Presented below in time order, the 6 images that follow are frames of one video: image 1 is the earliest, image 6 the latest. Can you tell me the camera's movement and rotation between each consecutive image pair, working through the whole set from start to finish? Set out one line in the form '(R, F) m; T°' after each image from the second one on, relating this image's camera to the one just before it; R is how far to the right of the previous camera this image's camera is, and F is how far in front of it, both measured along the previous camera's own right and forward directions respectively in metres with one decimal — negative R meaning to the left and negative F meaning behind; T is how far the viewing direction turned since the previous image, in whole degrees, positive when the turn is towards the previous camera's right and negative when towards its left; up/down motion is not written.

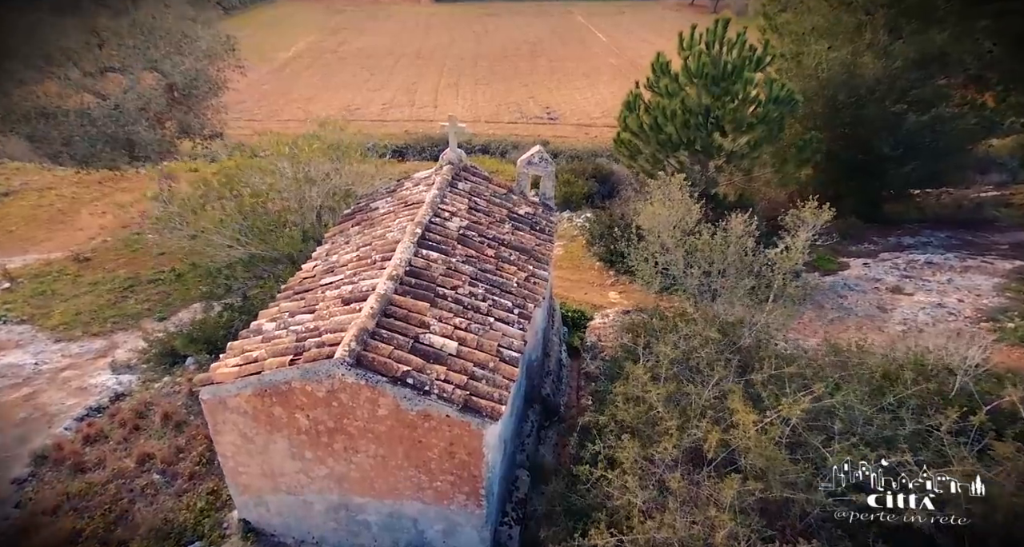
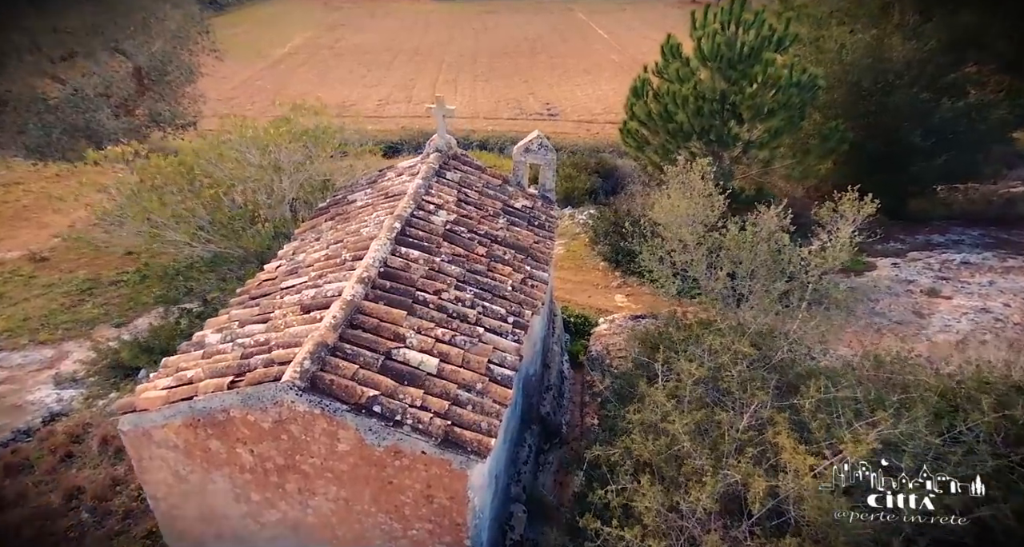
(+0.1, +1.5) m; 0°
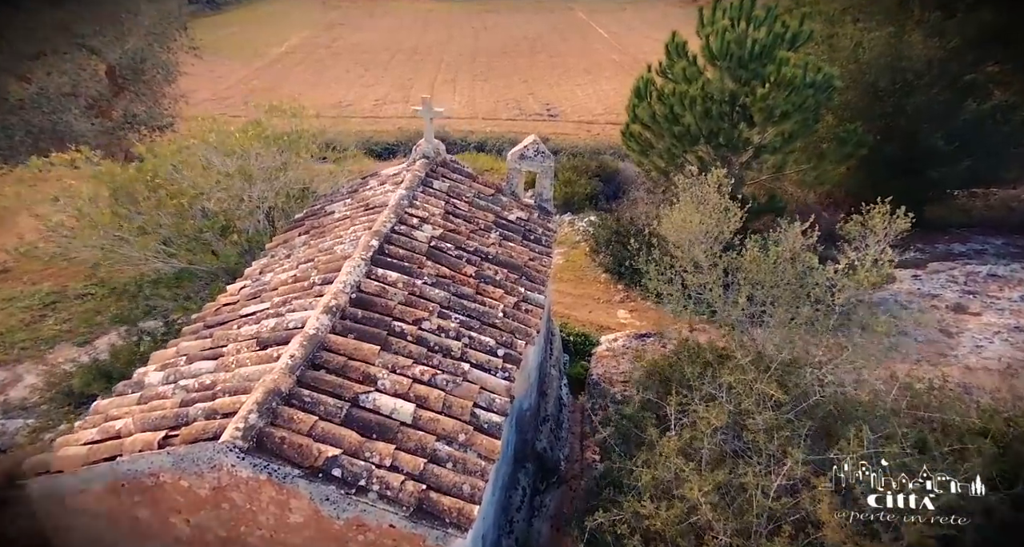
(+0.1, +1.1) m; 0°
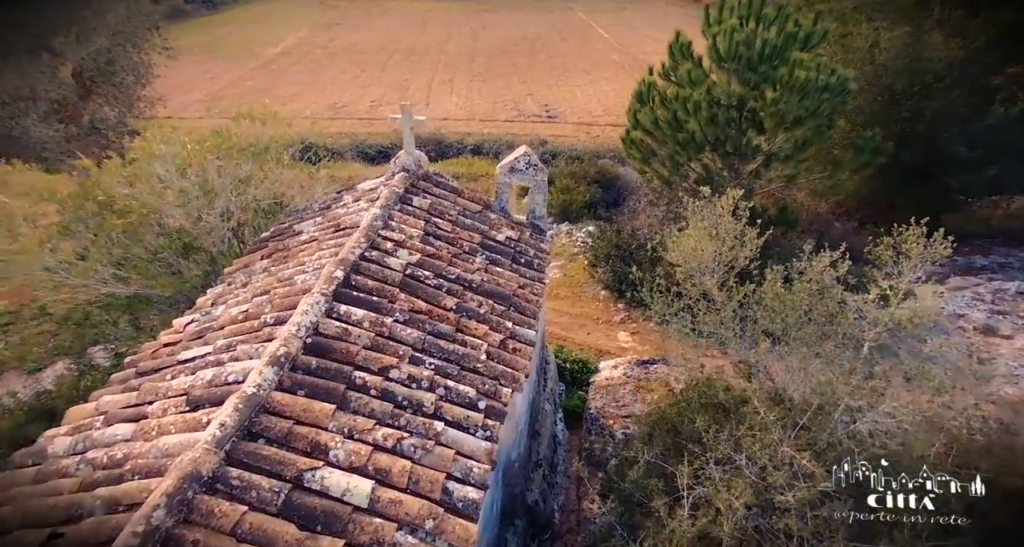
(+0.2, +1.1) m; 0°
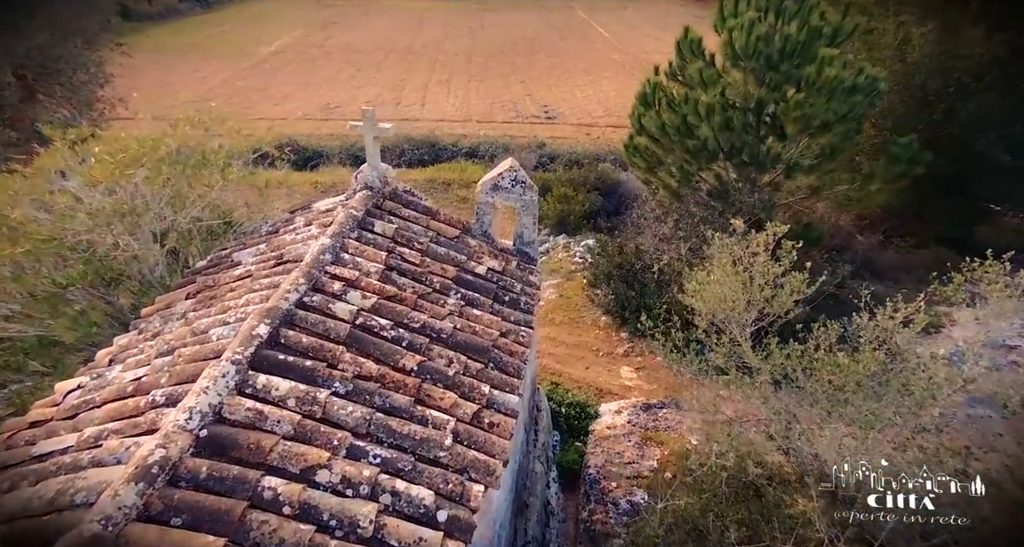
(+0.2, +1.7) m; 0°
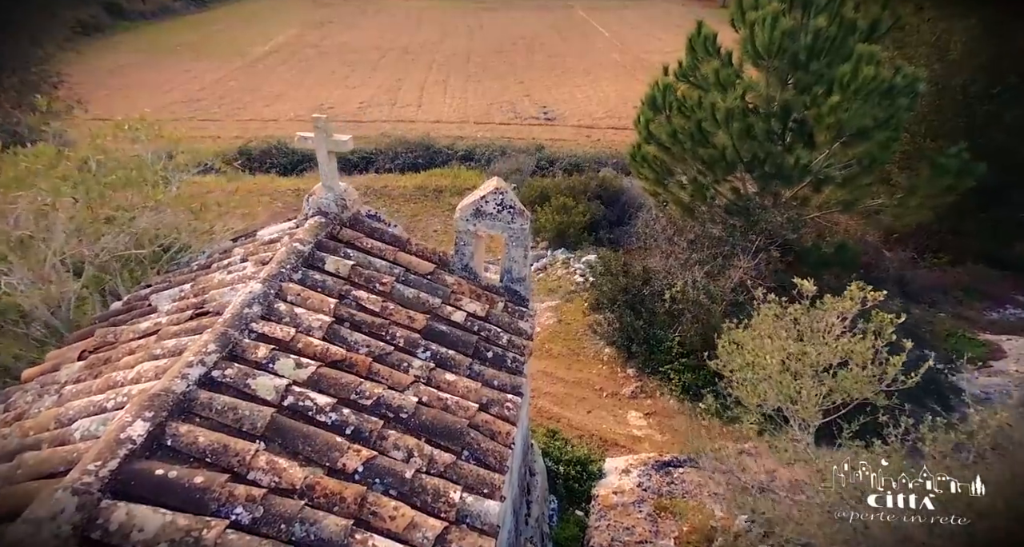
(+0.2, +1.6) m; 0°
